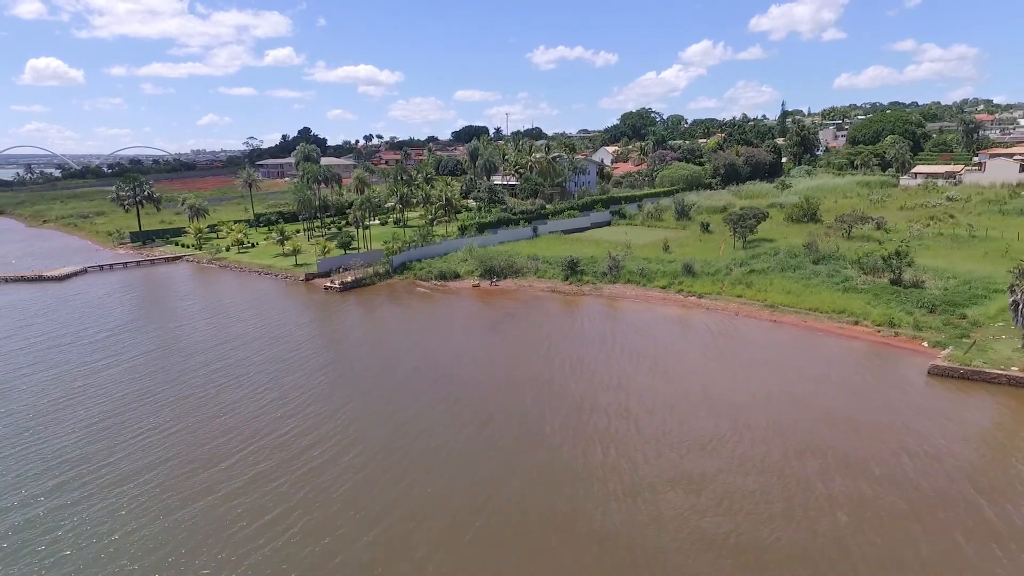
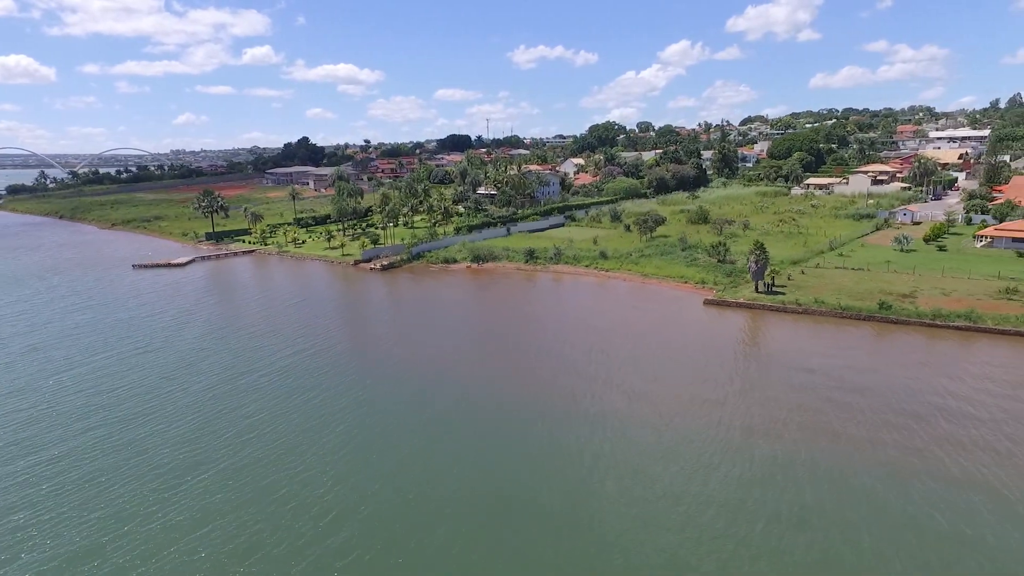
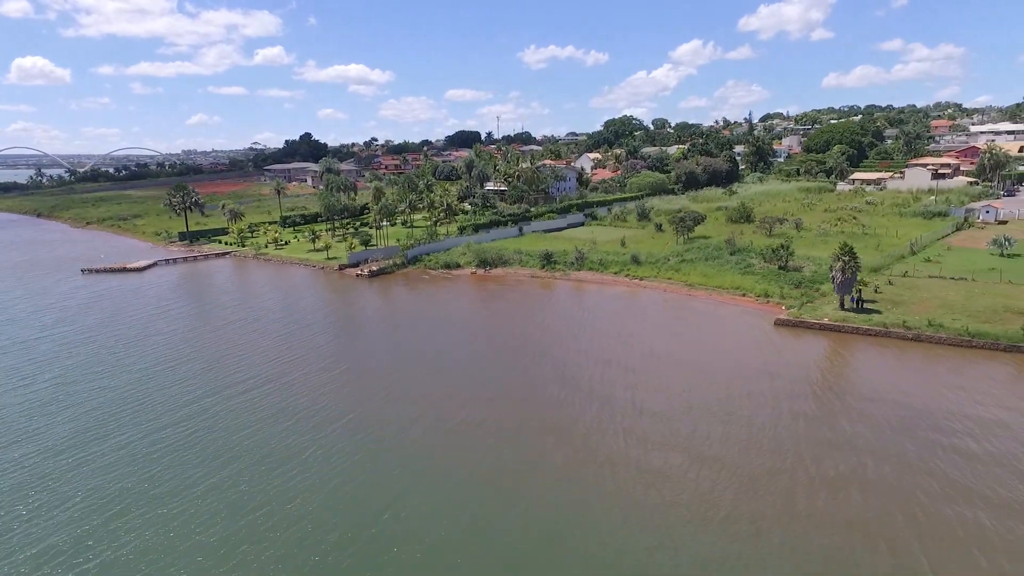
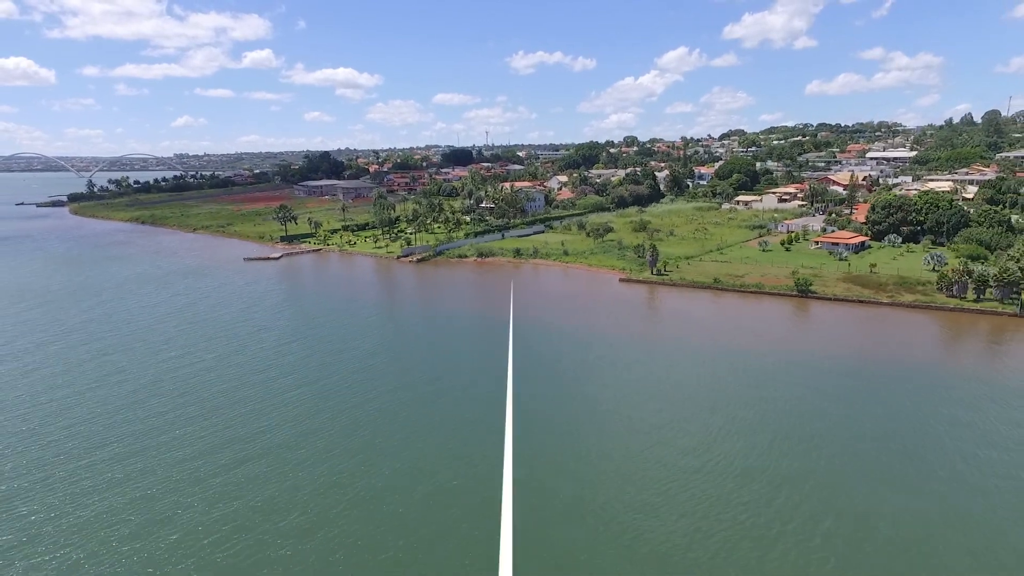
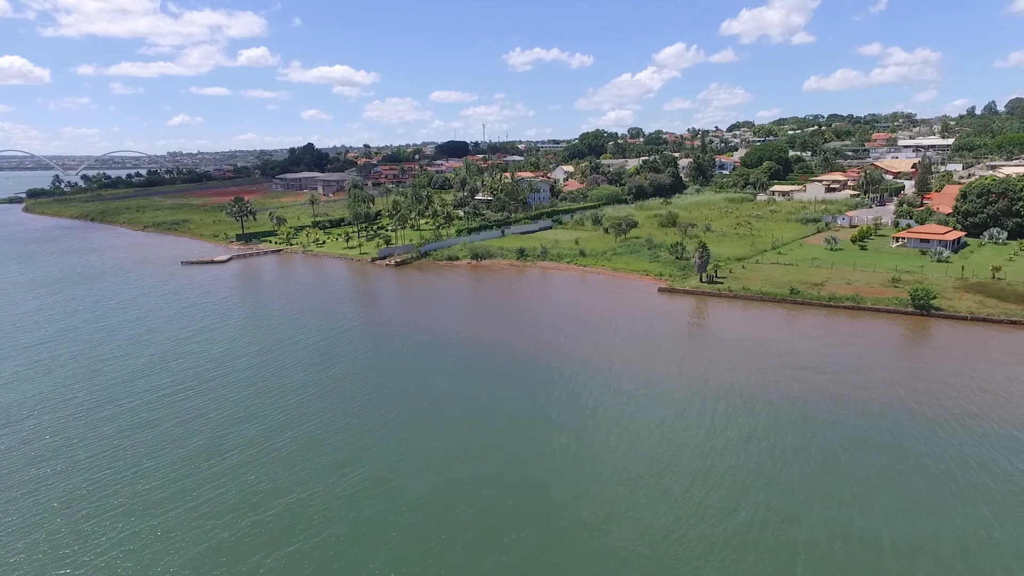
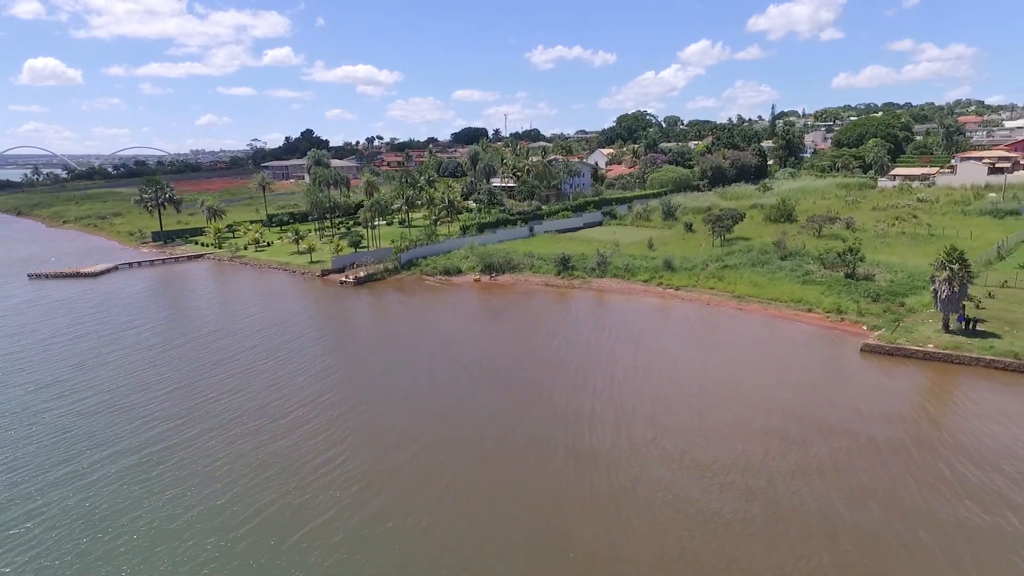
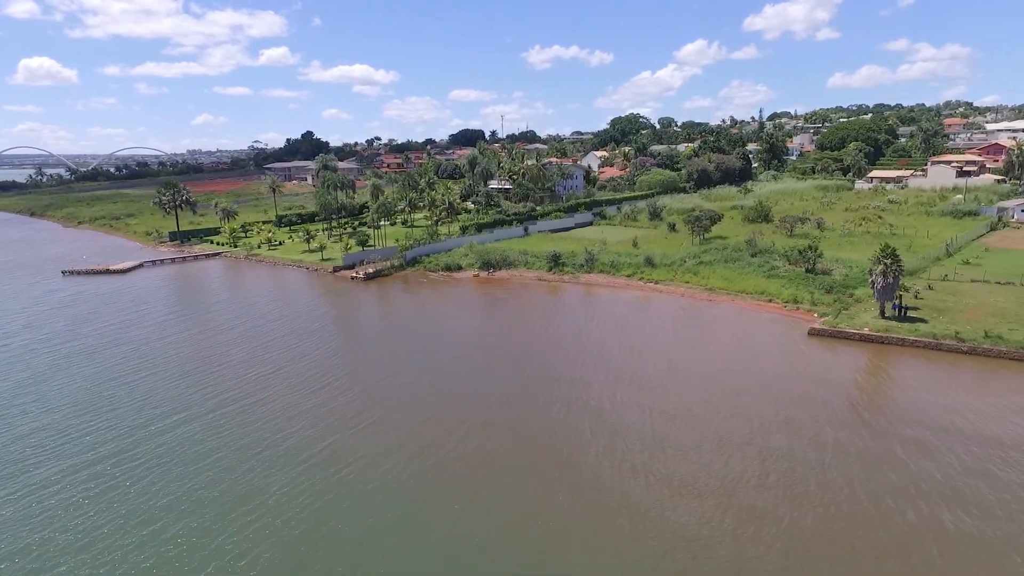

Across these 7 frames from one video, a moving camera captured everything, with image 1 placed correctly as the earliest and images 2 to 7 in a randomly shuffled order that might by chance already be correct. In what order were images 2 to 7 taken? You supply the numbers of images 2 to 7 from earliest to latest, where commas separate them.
6, 7, 3, 2, 5, 4
